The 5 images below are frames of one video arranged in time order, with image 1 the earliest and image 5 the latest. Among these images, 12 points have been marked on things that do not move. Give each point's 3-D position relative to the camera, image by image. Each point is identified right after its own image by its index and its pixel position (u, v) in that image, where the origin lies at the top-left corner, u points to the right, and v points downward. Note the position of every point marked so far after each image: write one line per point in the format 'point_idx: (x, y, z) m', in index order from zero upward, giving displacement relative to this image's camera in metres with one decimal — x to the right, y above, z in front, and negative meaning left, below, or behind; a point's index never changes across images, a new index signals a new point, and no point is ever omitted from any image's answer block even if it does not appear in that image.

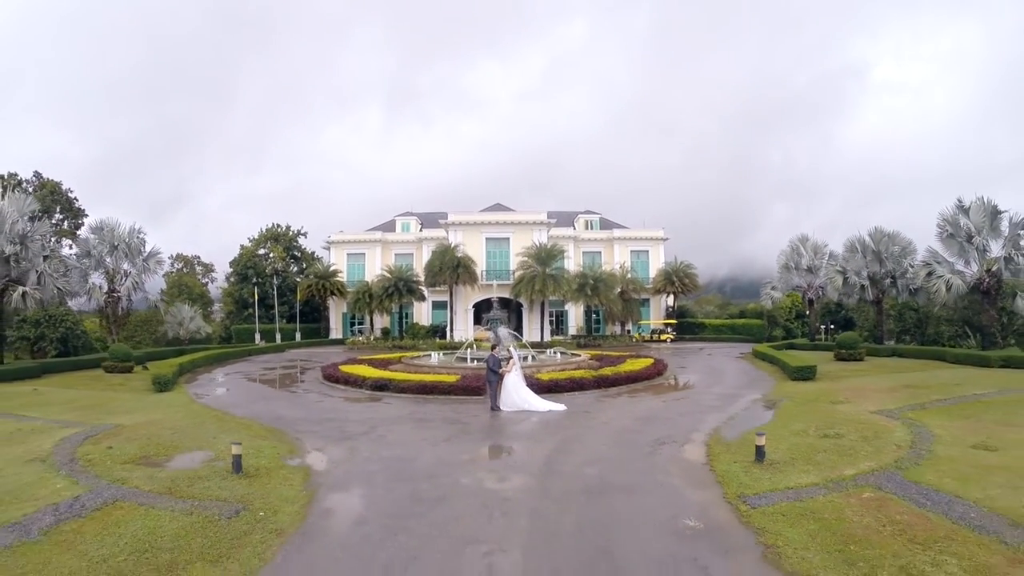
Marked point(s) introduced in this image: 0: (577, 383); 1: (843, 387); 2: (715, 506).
0: (+1.8, -2.6, +15.6) m
1: (+9.2, -2.8, +15.6) m
2: (+2.2, -2.4, +6.1) m
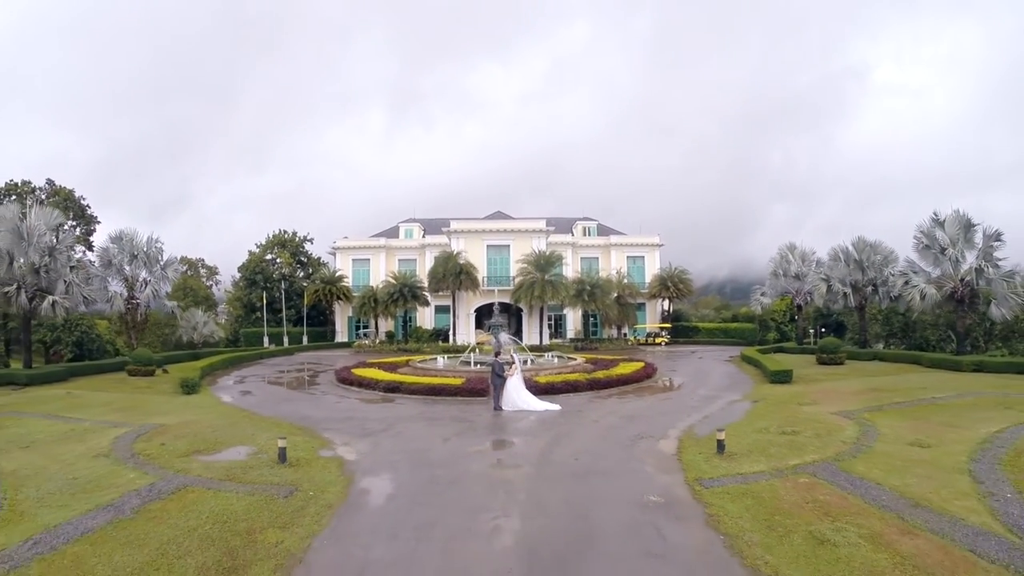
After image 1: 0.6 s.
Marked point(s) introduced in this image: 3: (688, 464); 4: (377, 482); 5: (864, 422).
0: (+1.8, -2.9, +17.1) m
1: (+9.2, -3.1, +17.1) m
2: (+2.2, -2.7, +7.7) m
3: (+2.7, -2.7, +8.7) m
4: (-1.9, -2.8, +8.0) m
5: (+7.5, -2.9, +12.1) m
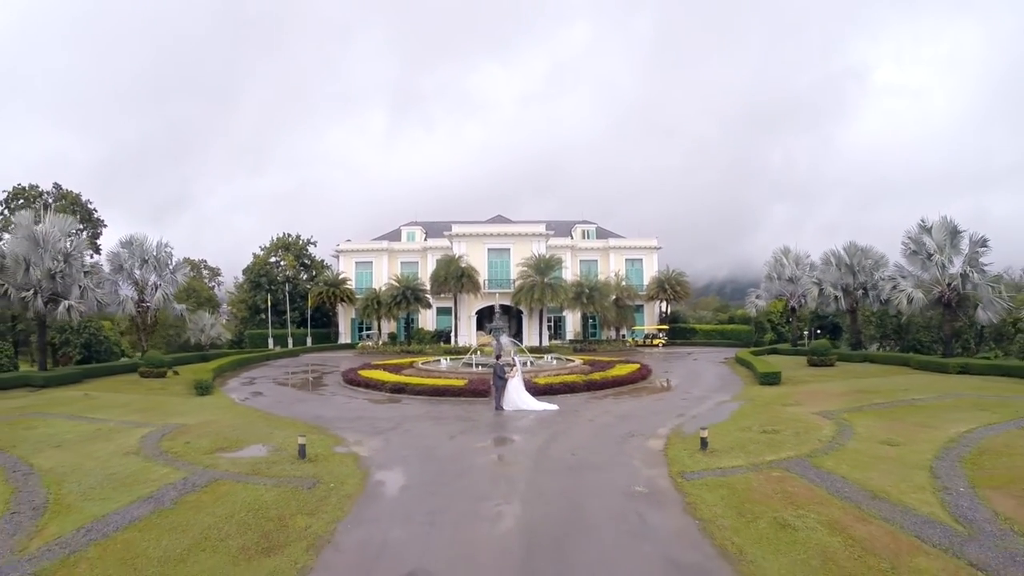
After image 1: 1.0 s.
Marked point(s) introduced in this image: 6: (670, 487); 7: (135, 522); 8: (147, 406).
0: (+1.8, -3.1, +18.0) m
1: (+9.2, -3.3, +18.0) m
2: (+2.2, -2.9, +8.5) m
3: (+2.7, -2.9, +9.5) m
4: (-1.9, -3.0, +8.9) m
5: (+7.6, -3.1, +13.0) m
6: (+2.2, -2.9, +8.1) m
7: (-4.9, -3.1, +7.3) m
8: (-12.0, -3.9, +18.6) m
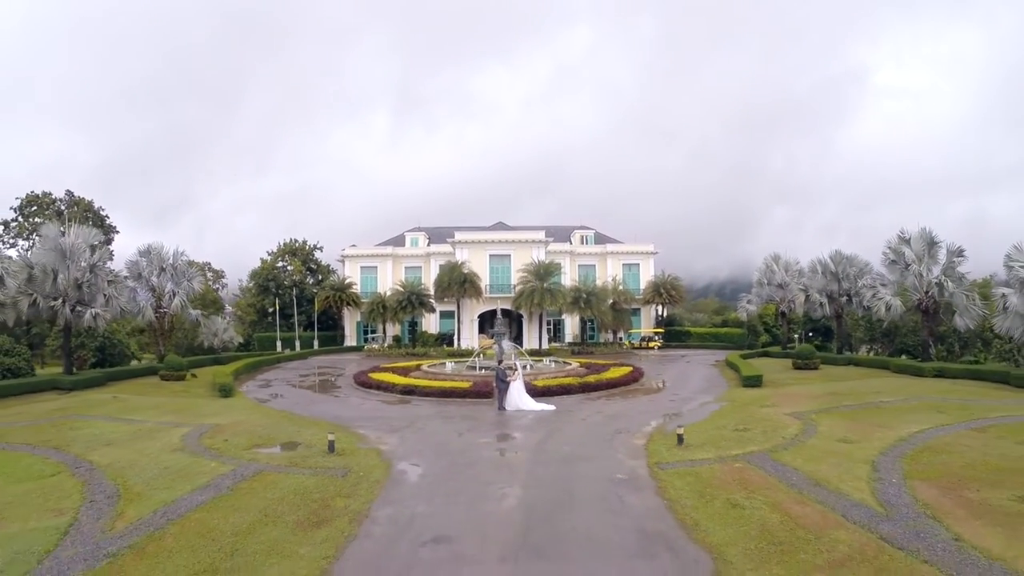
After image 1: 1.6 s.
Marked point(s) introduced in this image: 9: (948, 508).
0: (+1.9, -3.5, +19.5) m
1: (+9.2, -3.6, +19.5) m
2: (+2.2, -3.2, +10.1) m
3: (+2.8, -3.2, +11.1) m
4: (-1.9, -3.3, +10.4) m
5: (+7.6, -3.4, +14.5) m
6: (+2.3, -3.2, +9.7) m
7: (-4.8, -3.4, +8.8) m
8: (-11.9, -4.2, +20.1) m
9: (+6.2, -3.2, +7.9) m
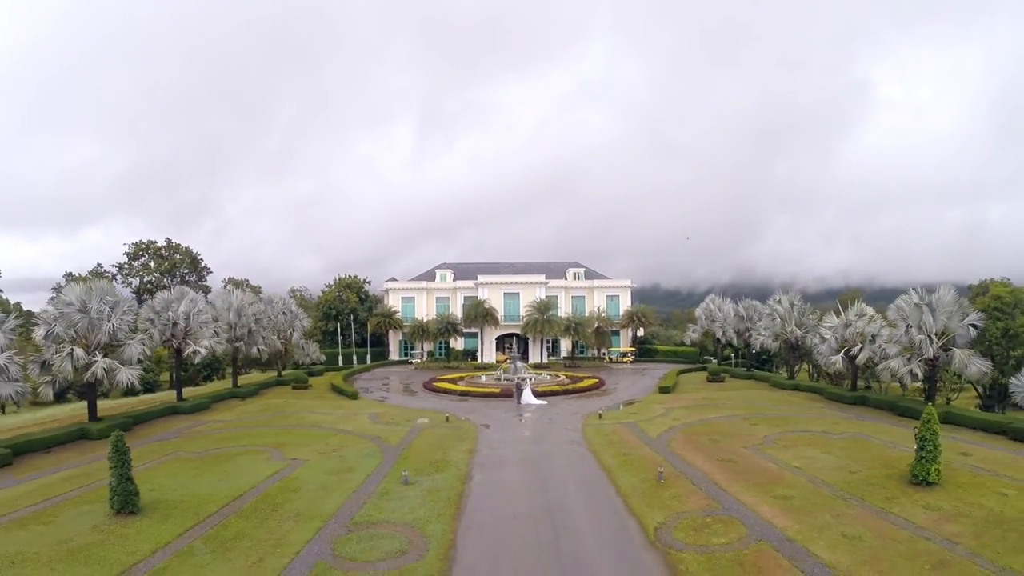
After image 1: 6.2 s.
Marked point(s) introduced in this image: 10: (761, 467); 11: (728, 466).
0: (+2.6, -6.4, +34.5) m
1: (+10.0, -6.5, +34.4) m
2: (+2.9, -6.1, +25.0) m
3: (+3.4, -6.1, +26.0) m
4: (-1.2, -6.2, +25.4) m
5: (+8.3, -6.3, +29.4) m
6: (+2.9, -6.1, +24.6) m
7: (-4.2, -6.3, +23.8) m
8: (-11.2, -7.2, +35.1) m
9: (+6.8, -6.1, +22.8) m
10: (+8.5, -6.1, +19.2) m
11: (+7.3, -6.0, +19.1) m
